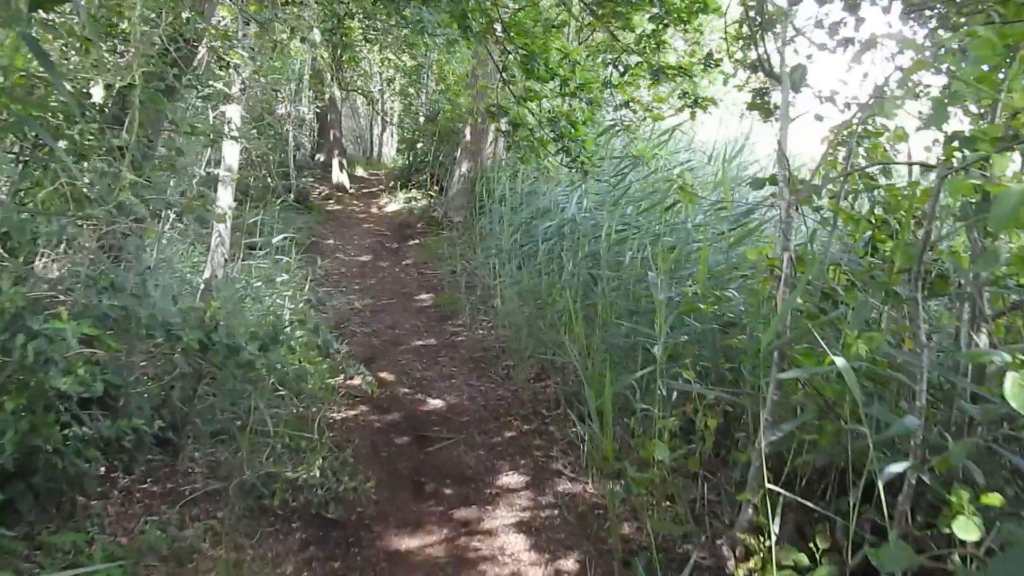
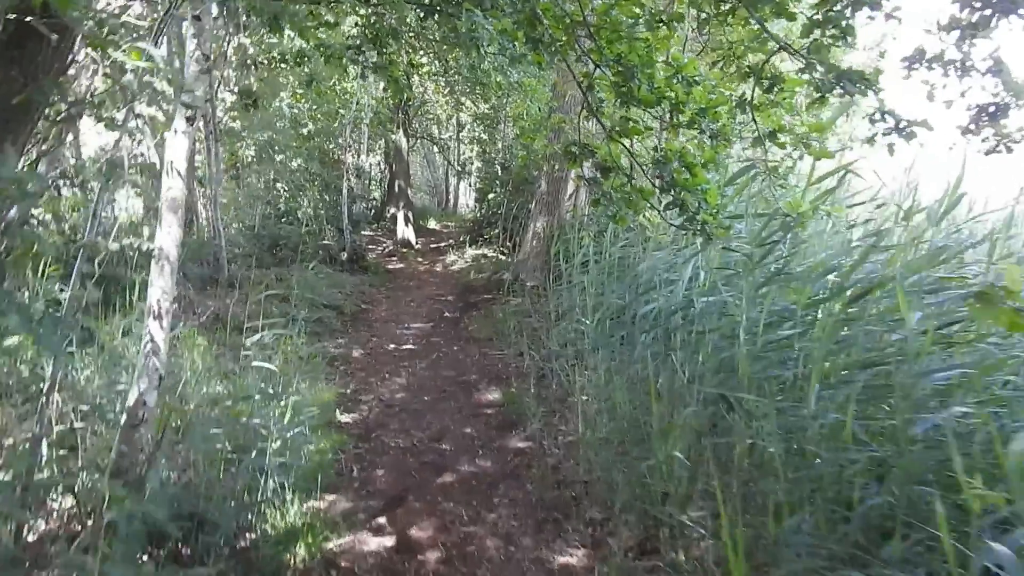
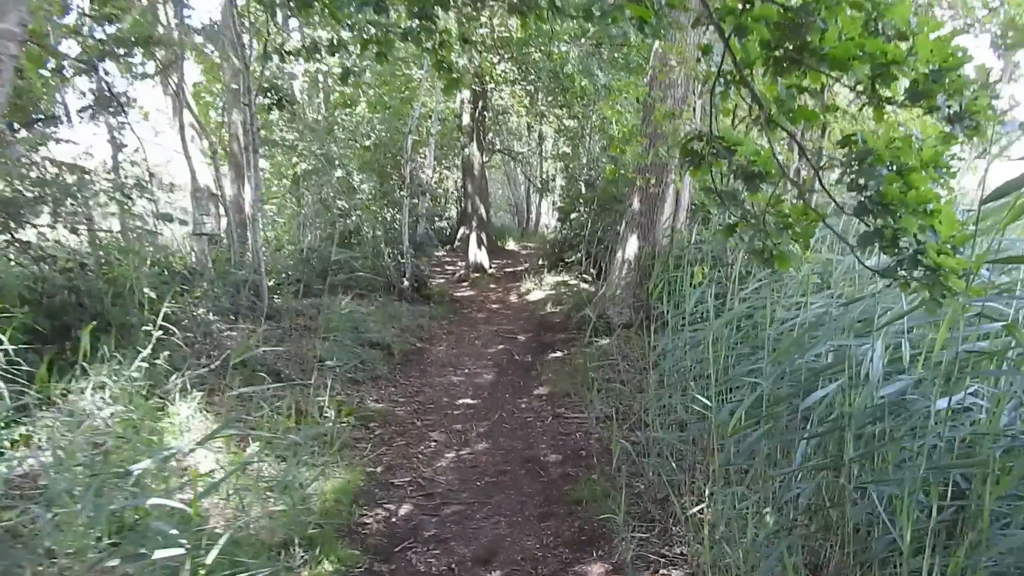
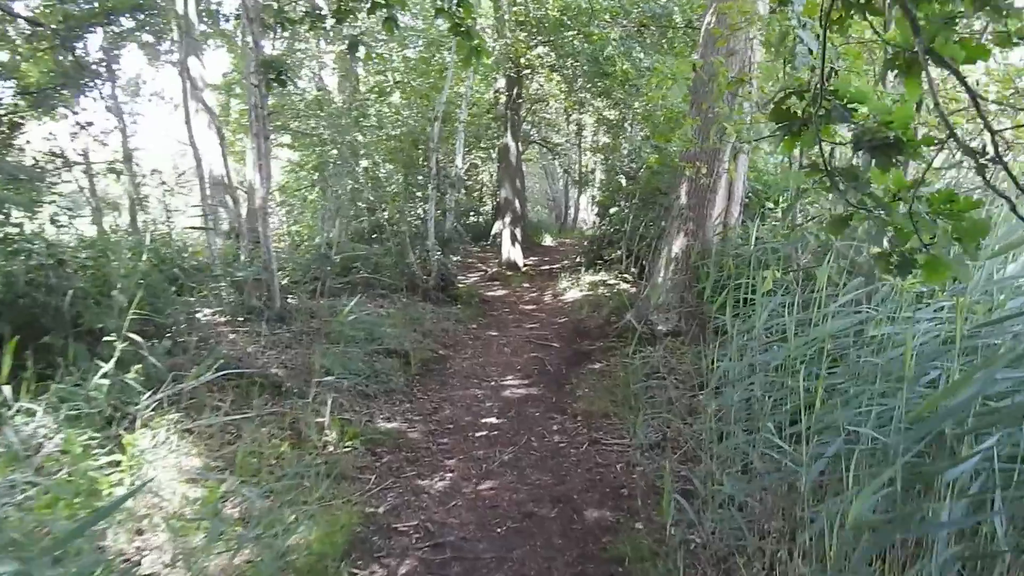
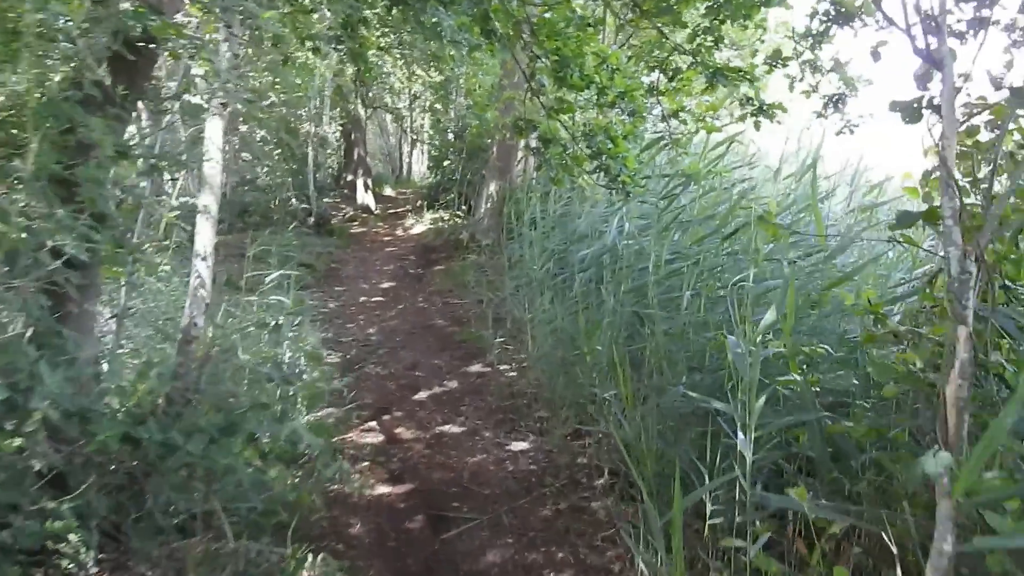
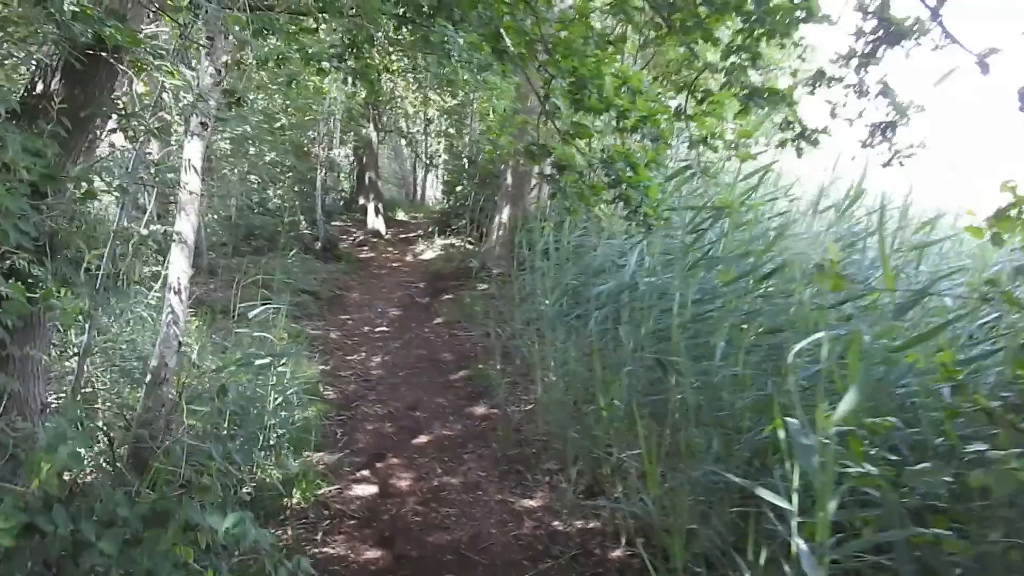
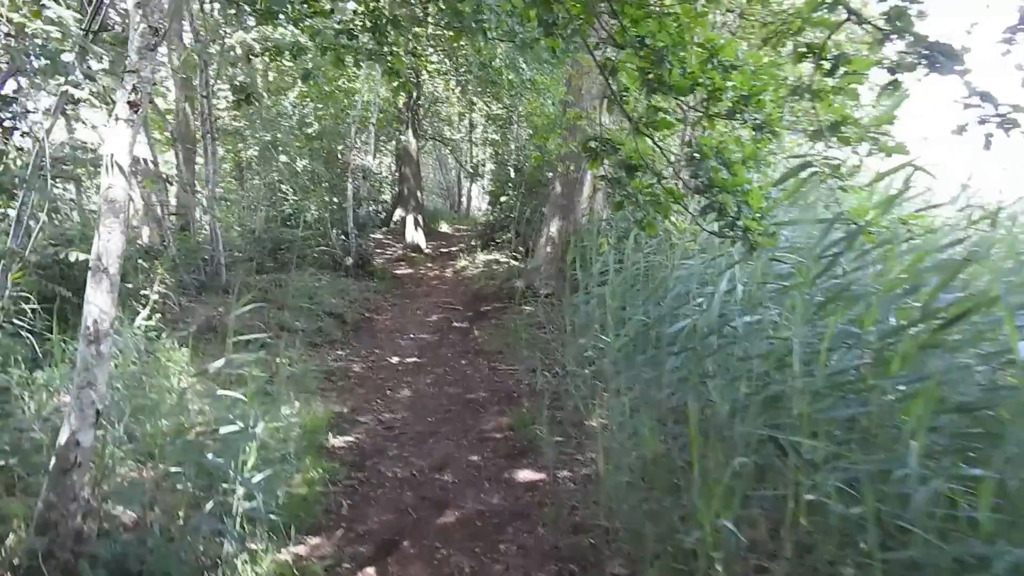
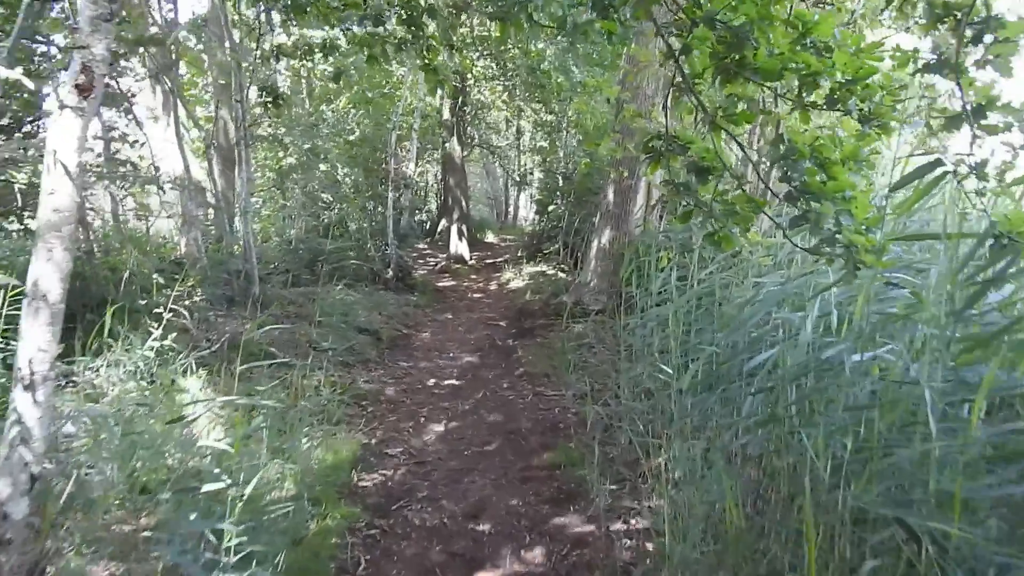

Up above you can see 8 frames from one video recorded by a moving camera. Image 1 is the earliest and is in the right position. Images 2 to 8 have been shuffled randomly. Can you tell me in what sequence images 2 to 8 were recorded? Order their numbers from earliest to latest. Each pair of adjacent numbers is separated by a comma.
5, 6, 2, 7, 8, 3, 4
